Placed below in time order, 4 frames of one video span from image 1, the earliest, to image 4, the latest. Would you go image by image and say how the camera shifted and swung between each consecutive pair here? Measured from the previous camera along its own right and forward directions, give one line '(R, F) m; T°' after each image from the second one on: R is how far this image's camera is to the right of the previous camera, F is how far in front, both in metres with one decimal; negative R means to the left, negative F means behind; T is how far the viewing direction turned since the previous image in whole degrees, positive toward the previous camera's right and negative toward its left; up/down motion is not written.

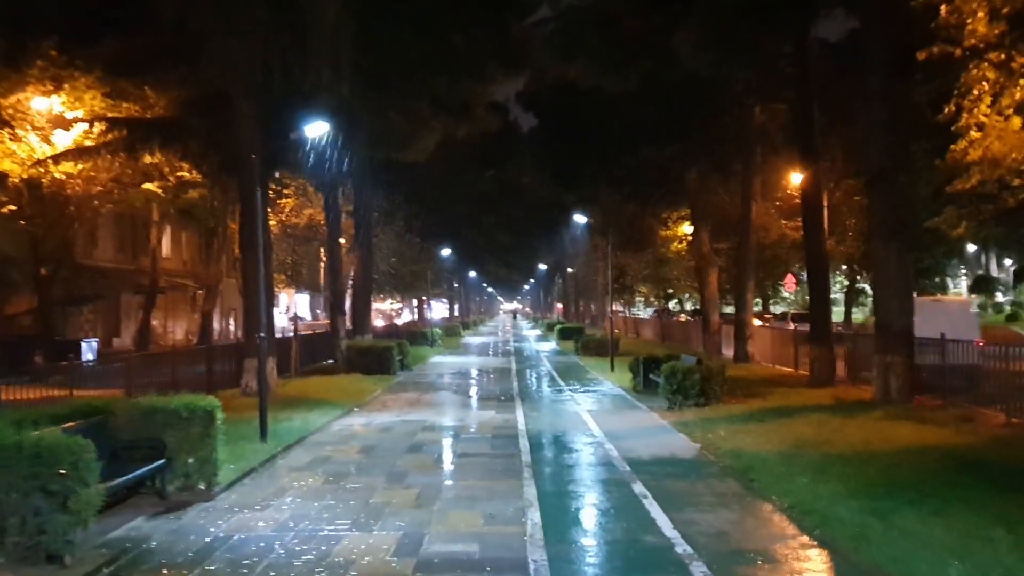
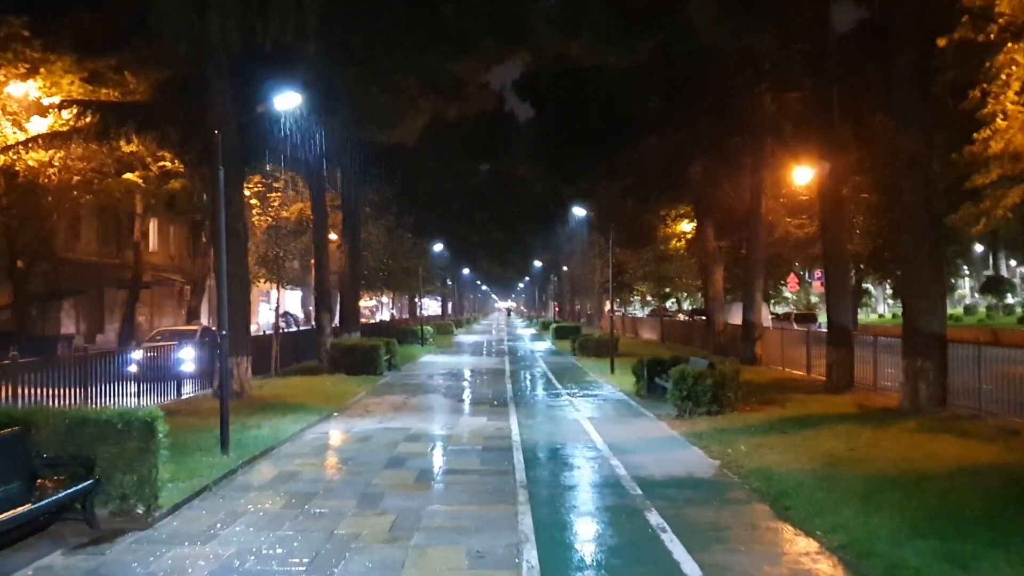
(0.0, +1.7) m; 0°
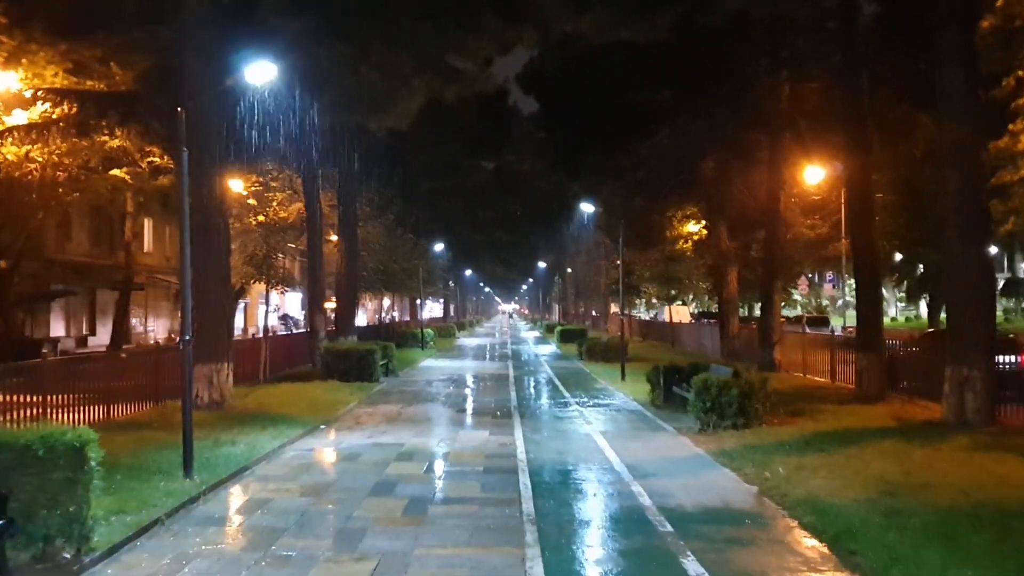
(0.0, +1.7) m; 0°
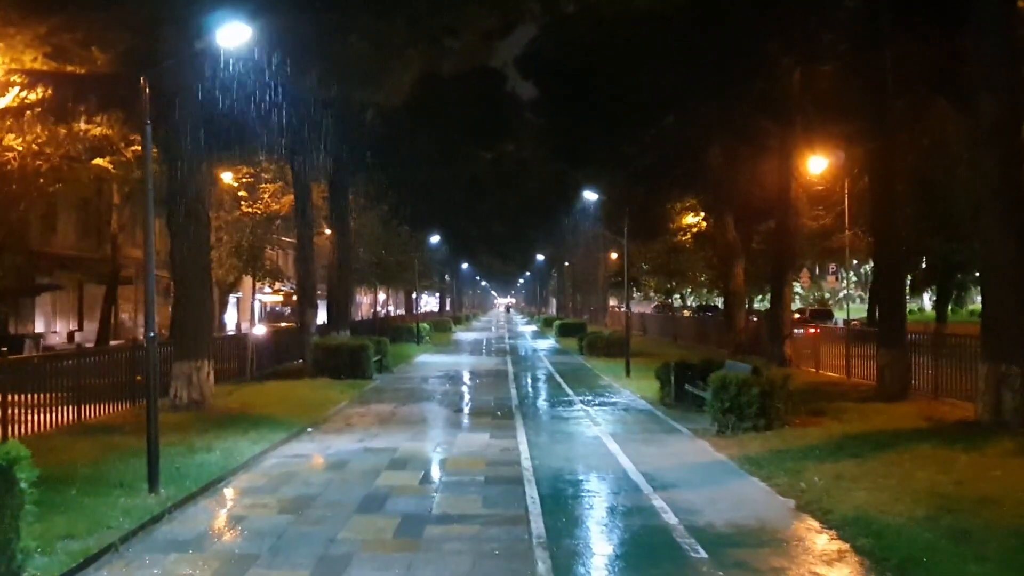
(-0.1, +1.2) m; 0°
